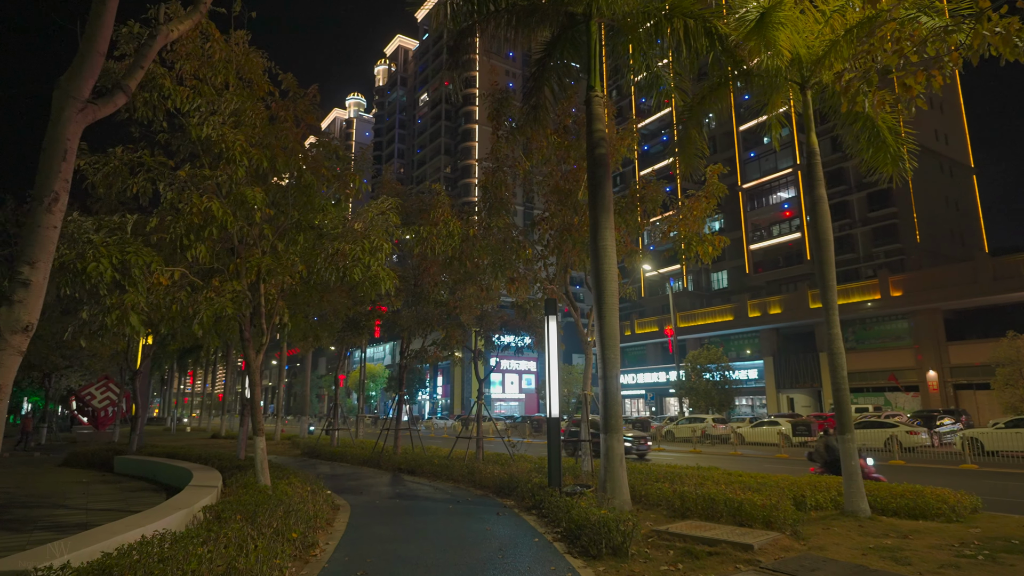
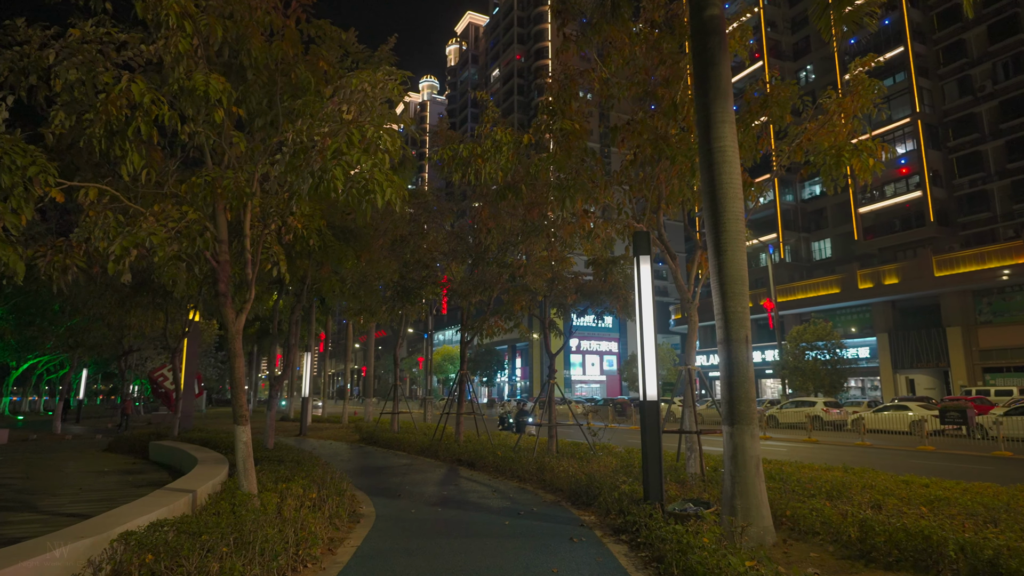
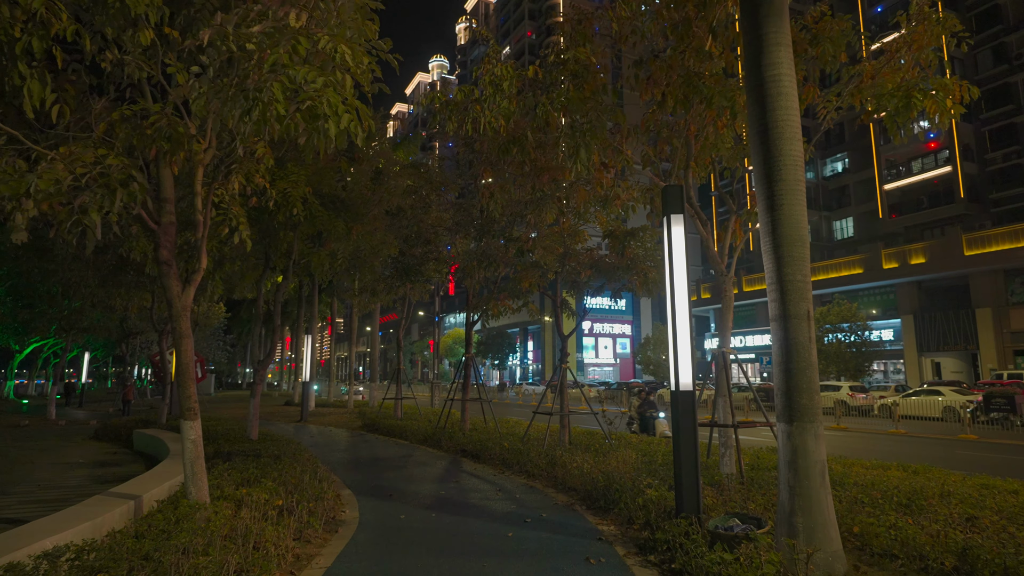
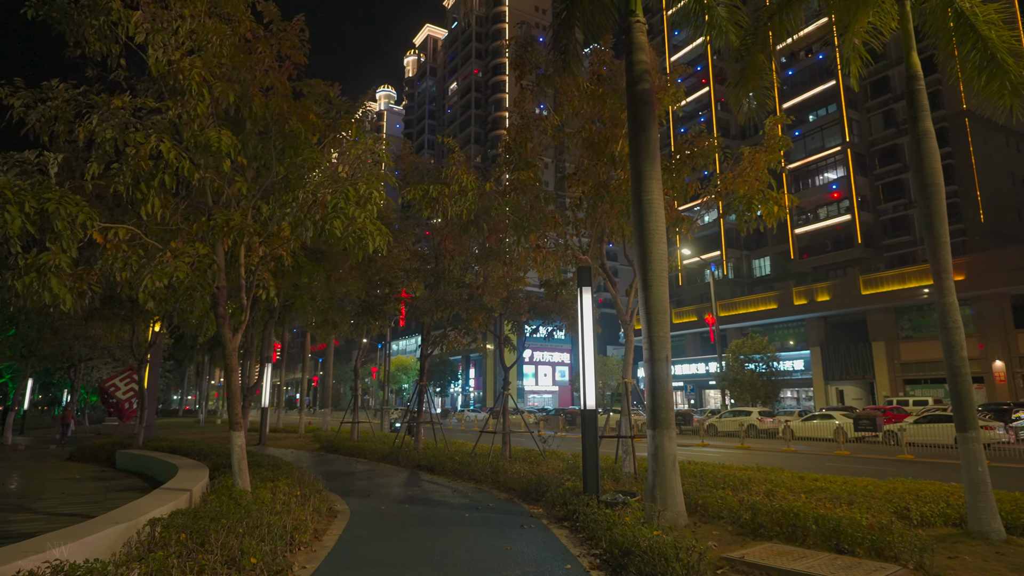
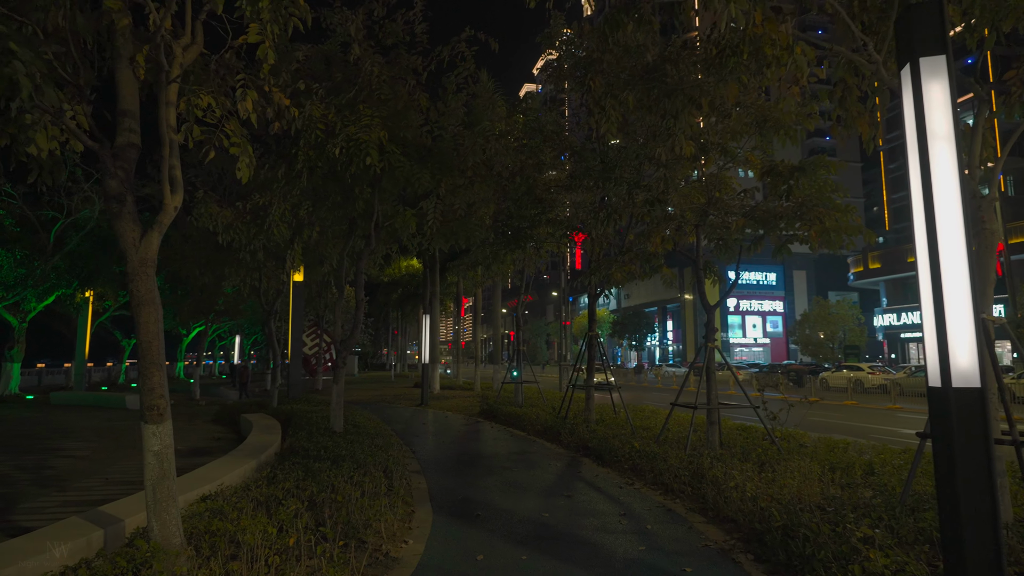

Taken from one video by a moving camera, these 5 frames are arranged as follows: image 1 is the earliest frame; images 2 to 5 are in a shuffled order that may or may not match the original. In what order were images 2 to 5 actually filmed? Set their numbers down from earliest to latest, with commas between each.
4, 2, 3, 5
